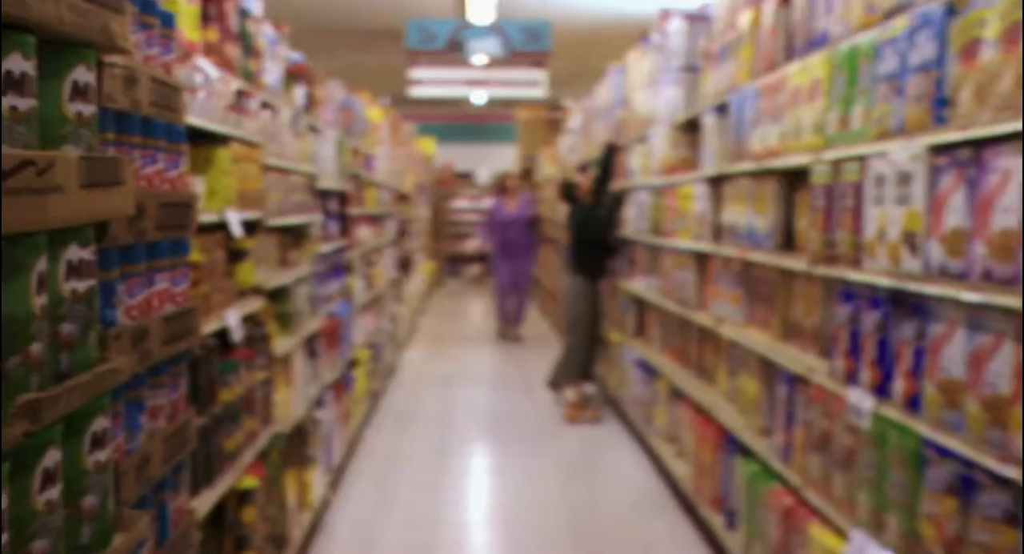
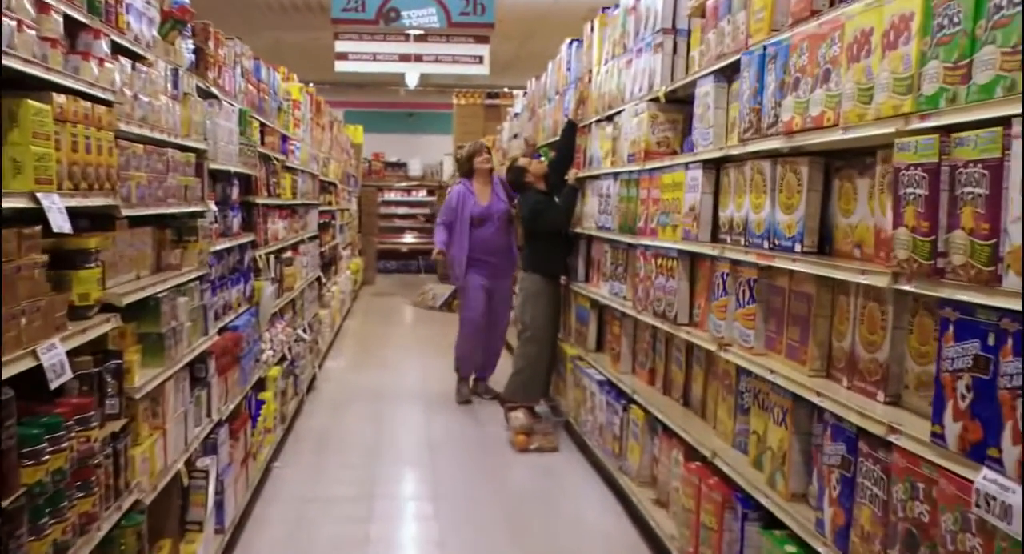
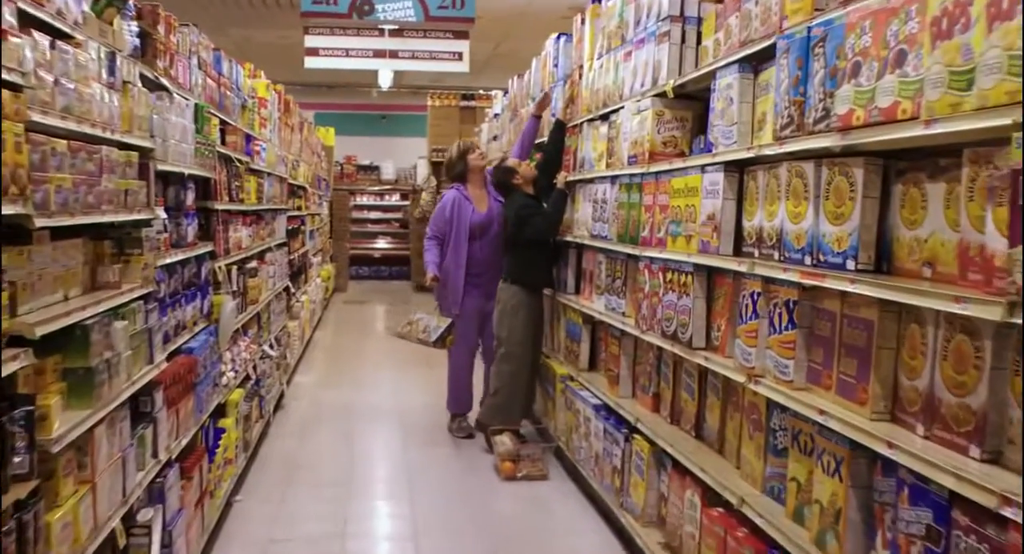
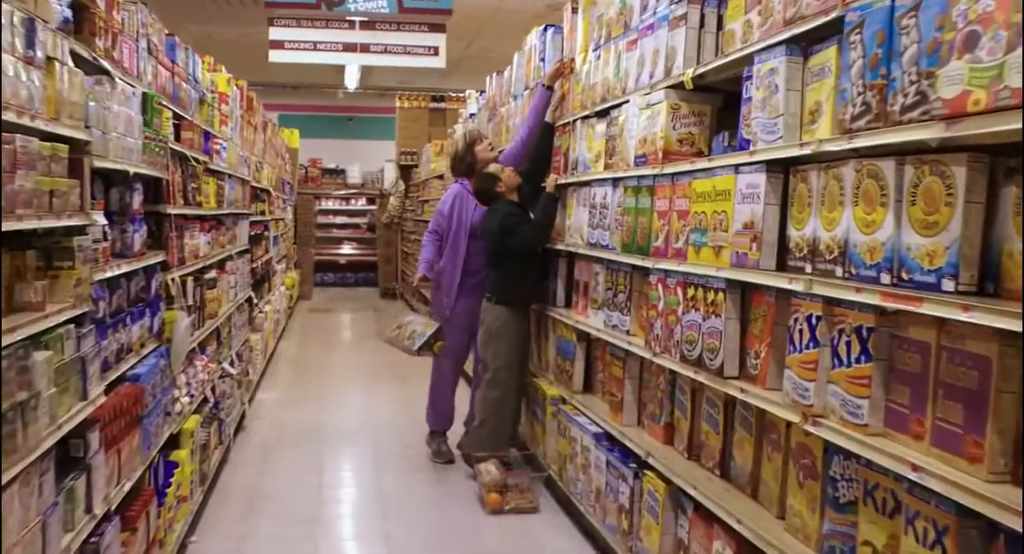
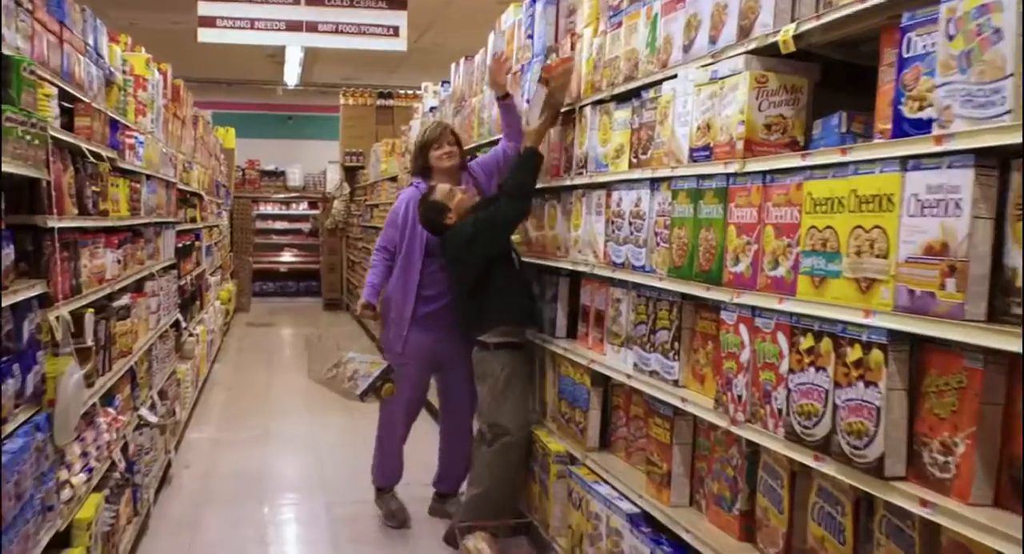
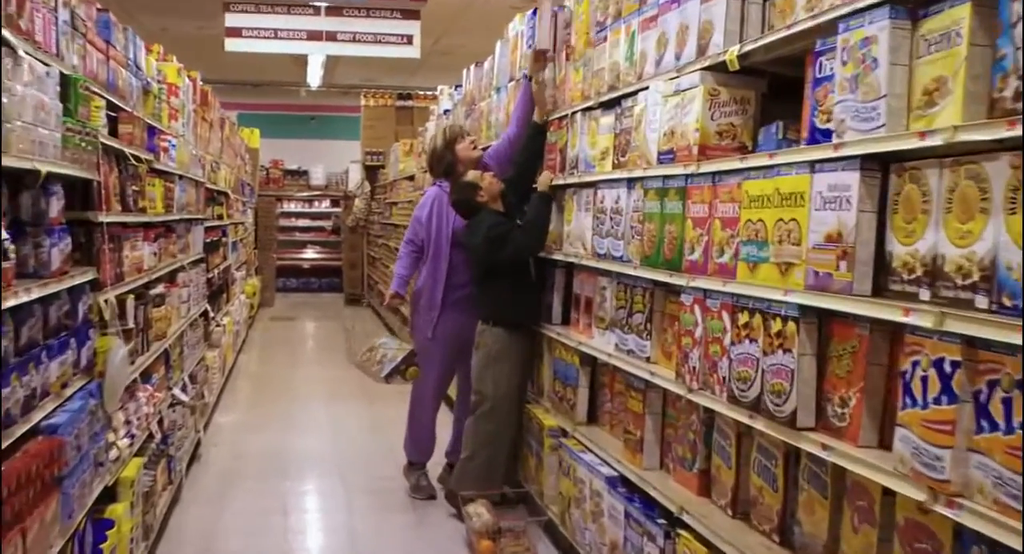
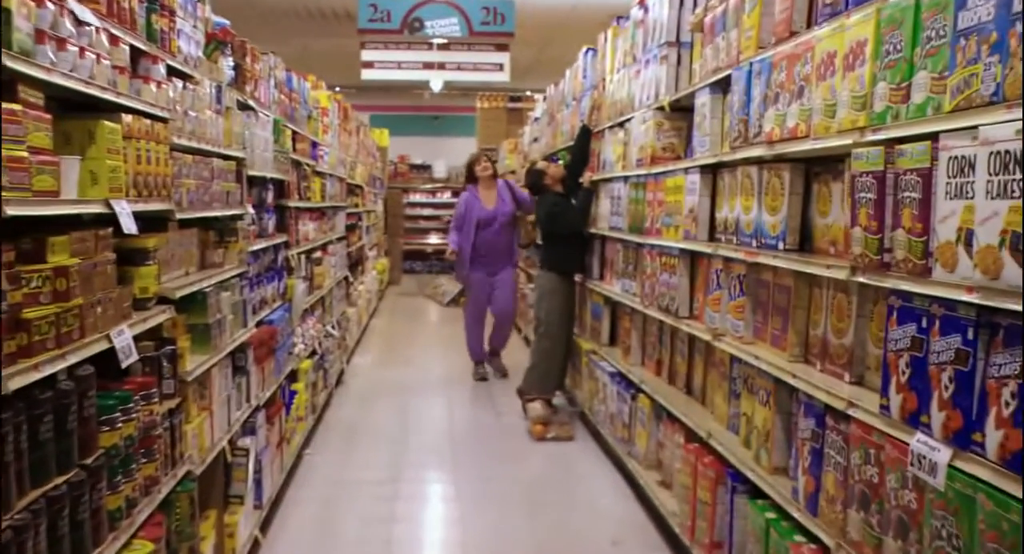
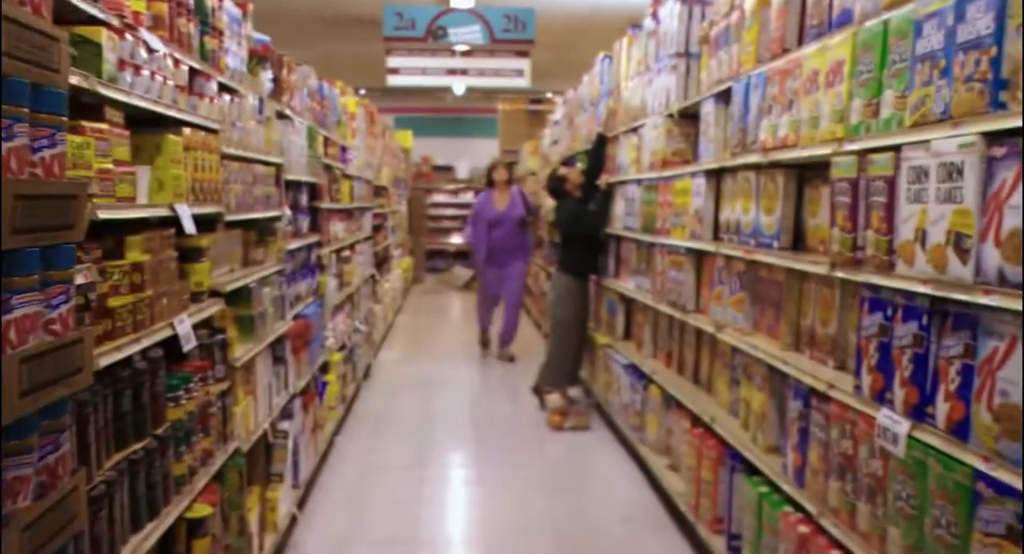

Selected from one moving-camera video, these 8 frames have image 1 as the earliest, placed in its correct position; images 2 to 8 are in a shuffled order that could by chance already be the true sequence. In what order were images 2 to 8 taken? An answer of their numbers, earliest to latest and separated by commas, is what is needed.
8, 7, 2, 3, 4, 6, 5
